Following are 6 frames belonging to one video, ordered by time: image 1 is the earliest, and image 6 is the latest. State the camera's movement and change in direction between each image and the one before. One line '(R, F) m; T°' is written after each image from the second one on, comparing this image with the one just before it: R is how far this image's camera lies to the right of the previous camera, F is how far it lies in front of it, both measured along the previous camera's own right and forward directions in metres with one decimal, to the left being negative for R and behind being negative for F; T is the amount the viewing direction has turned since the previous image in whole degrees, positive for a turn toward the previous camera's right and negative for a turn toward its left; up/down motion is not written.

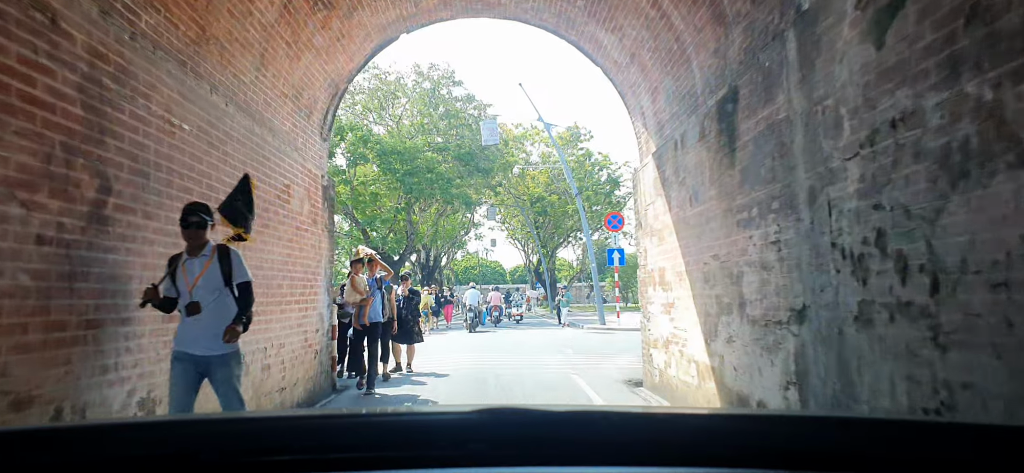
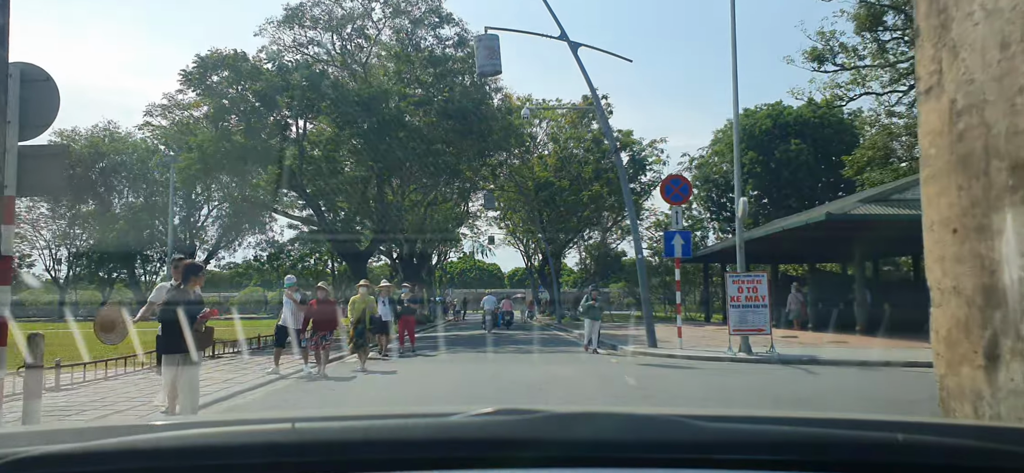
(-0.2, +8.6) m; 0°
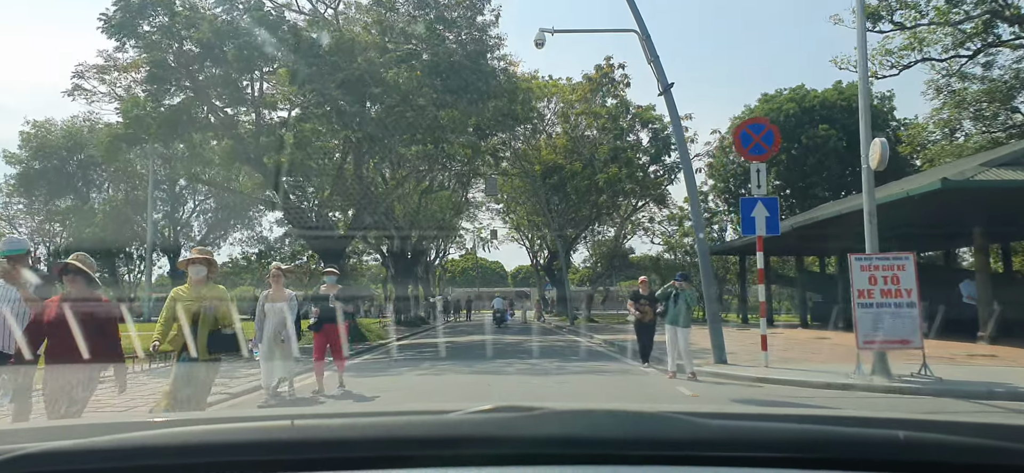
(-0.1, +5.3) m; 0°
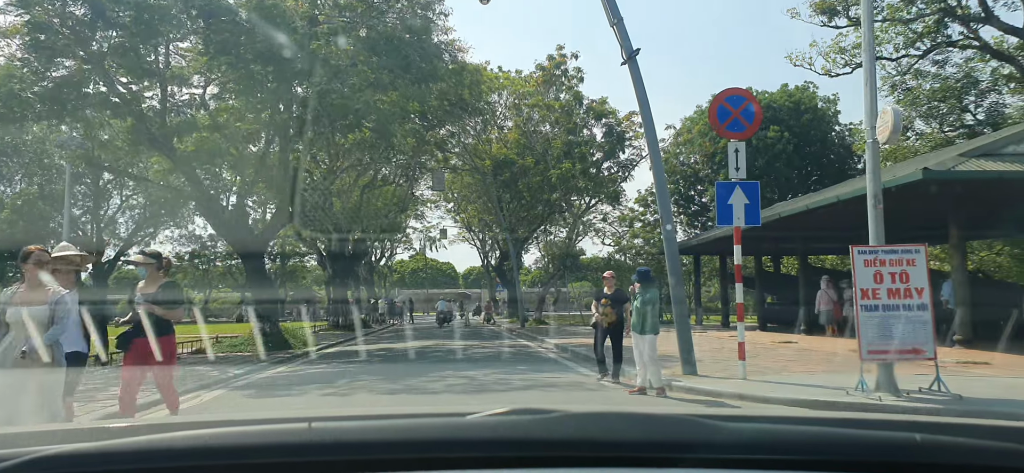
(+0.2, +1.8) m; +4°
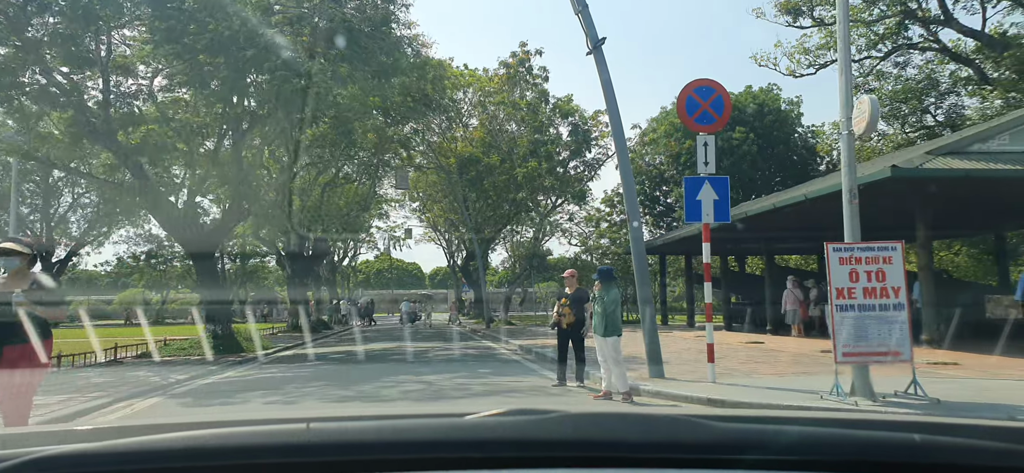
(+0.1, +0.5) m; +2°
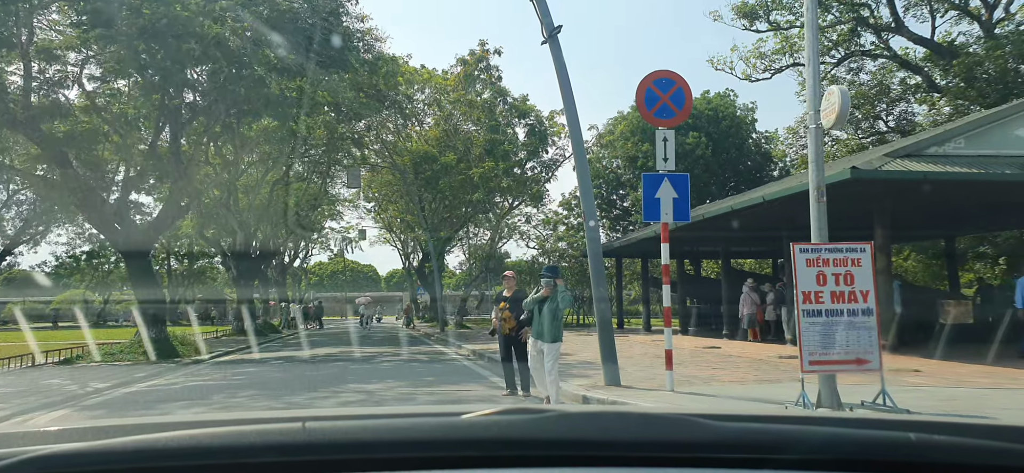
(+0.1, +0.6) m; +3°
